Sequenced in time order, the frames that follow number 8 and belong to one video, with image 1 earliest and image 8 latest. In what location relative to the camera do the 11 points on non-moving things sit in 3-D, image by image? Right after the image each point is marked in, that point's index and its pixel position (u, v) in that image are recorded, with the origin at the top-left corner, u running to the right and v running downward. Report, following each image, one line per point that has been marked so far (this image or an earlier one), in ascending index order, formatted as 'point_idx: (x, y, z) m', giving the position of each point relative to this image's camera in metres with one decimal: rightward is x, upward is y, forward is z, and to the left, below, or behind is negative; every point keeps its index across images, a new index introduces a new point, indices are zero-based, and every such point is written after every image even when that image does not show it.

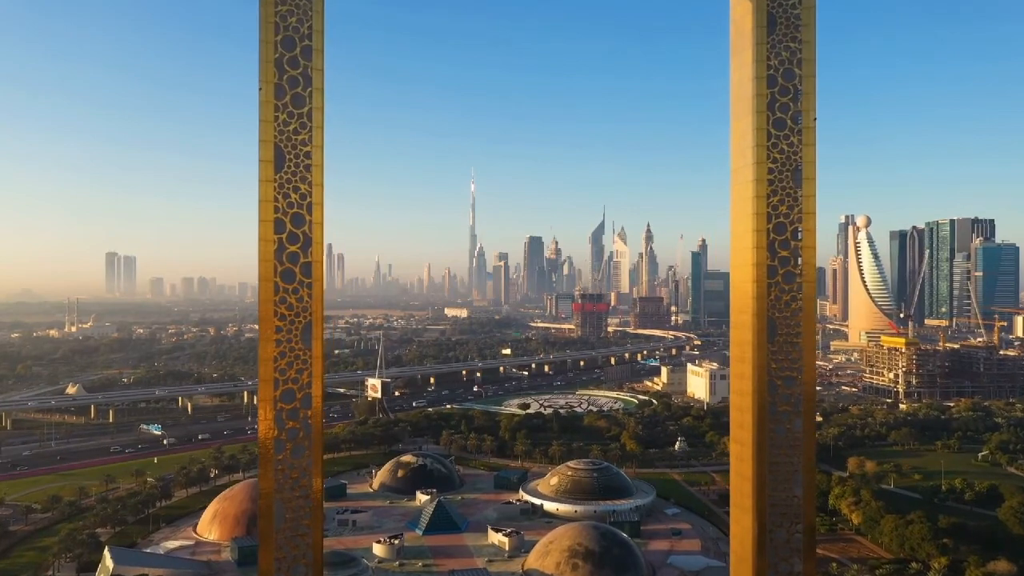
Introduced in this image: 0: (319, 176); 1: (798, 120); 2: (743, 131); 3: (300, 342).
0: (-3.5, +2.0, +12.2) m
1: (+5.0, +2.9, +12.5) m
2: (+4.2, +2.8, +12.8) m
3: (-3.9, -1.0, +12.2) m
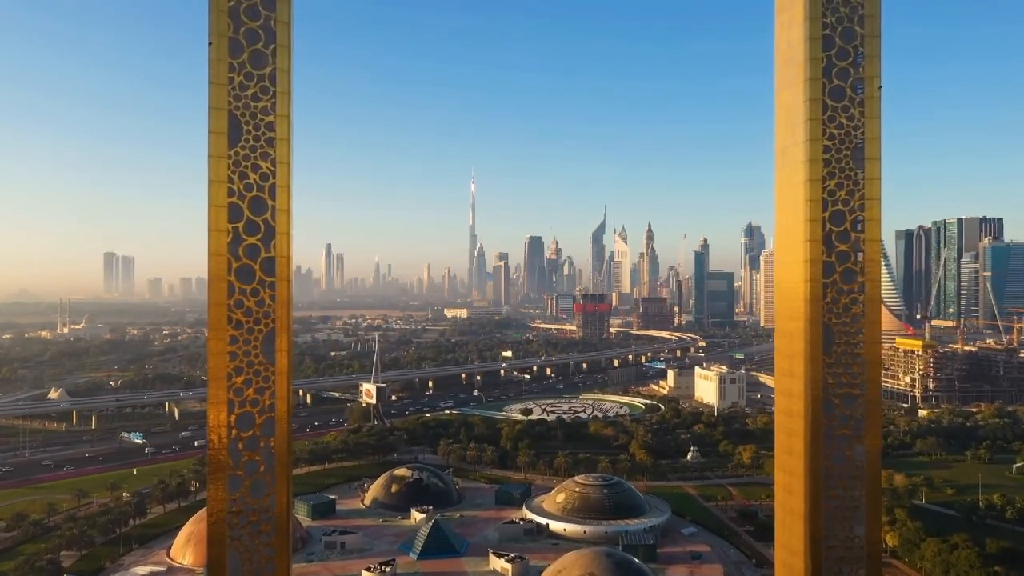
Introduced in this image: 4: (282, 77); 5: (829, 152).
0: (-3.4, +2.0, +10.2) m
1: (+5.1, +2.9, +10.5) m
2: (+4.3, +2.8, +10.8) m
3: (-3.8, -1.0, +10.2) m
4: (-2.9, +2.7, +9.1) m
5: (+4.7, +2.0, +10.5) m
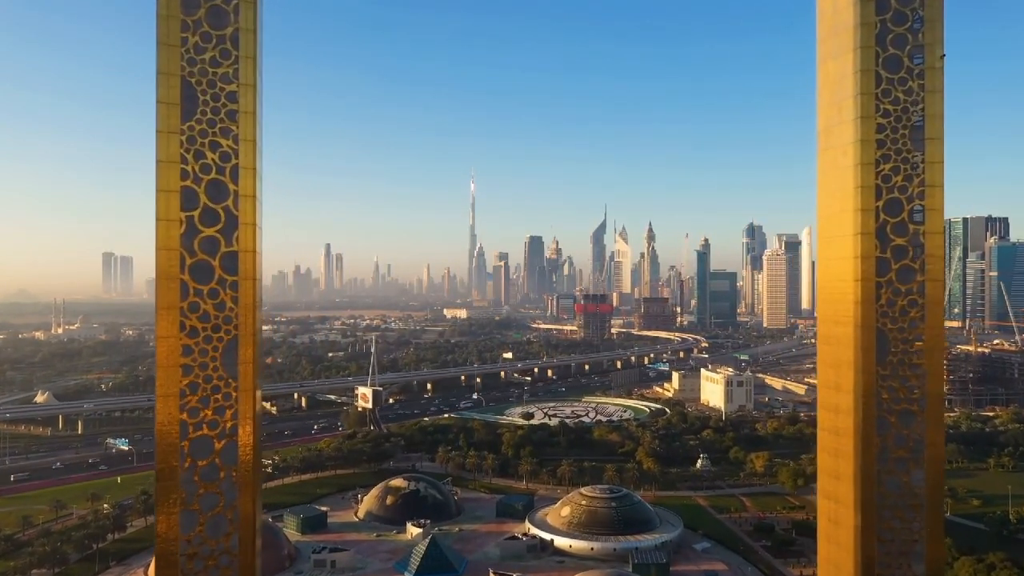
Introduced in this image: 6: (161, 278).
0: (-3.3, +2.0, +8.8) m
1: (+5.2, +2.9, +9.1) m
2: (+4.3, +2.8, +9.4) m
3: (-3.7, -1.0, +8.8) m
4: (-2.9, +2.7, +7.7) m
5: (+4.8, +2.0, +9.1) m
6: (-4.0, +0.1, +8.0) m
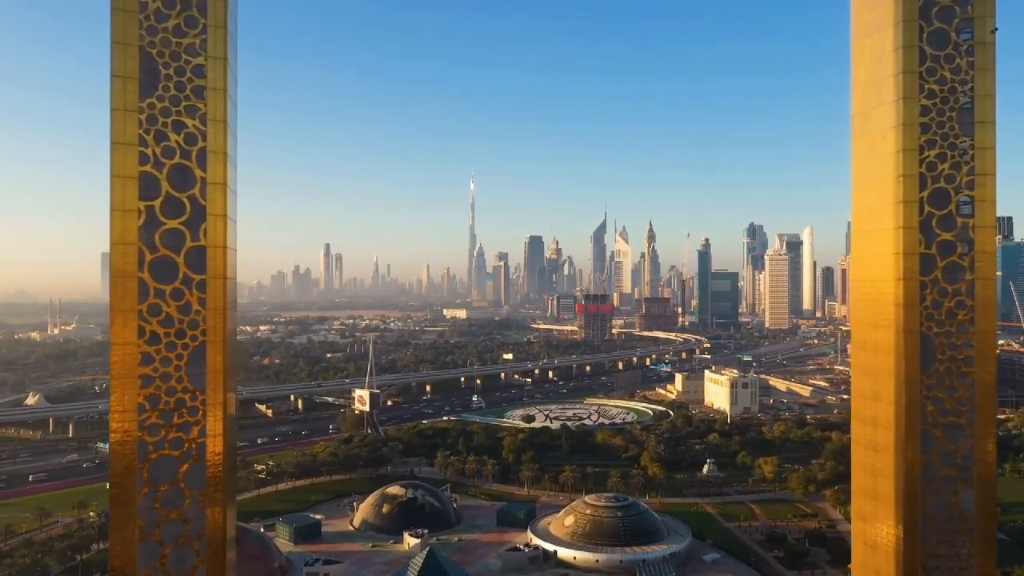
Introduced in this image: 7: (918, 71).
0: (-3.3, +2.0, +7.9) m
1: (+5.2, +2.9, +8.2) m
2: (+4.4, +2.8, +8.5) m
3: (-3.7, -1.0, +7.9) m
4: (-2.8, +2.7, +6.8) m
5: (+4.8, +2.0, +8.2) m
6: (-4.0, +0.1, +7.1) m
7: (+4.7, +2.5, +8.2) m
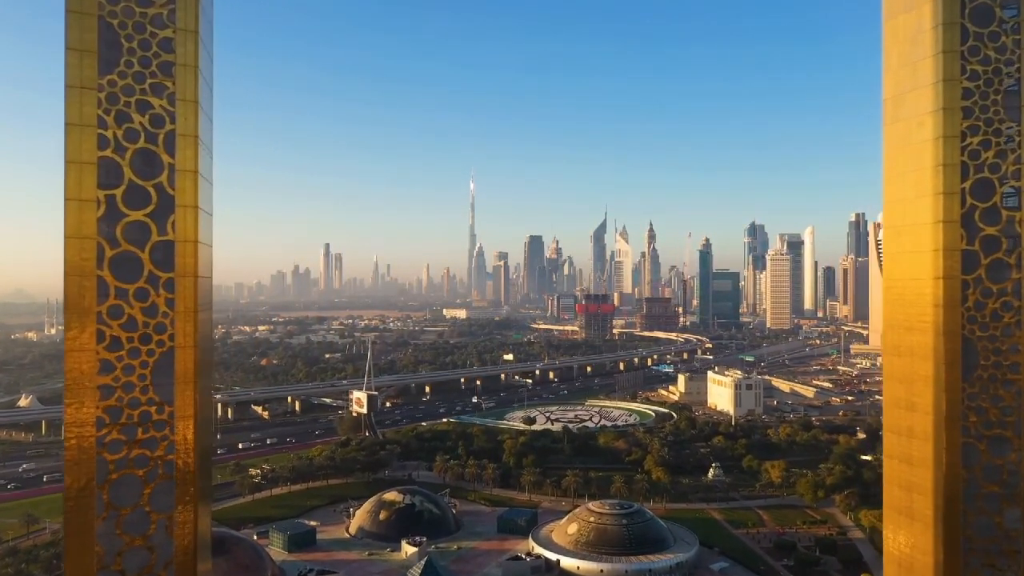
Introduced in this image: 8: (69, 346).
0: (-3.2, +2.0, +7.2) m
1: (+5.3, +2.9, +7.5) m
2: (+4.4, +2.8, +7.8) m
3: (-3.6, -1.0, +7.2) m
4: (-2.8, +2.7, +6.1) m
5: (+4.8, +2.0, +7.5) m
6: (-3.9, +0.1, +6.4) m
7: (+4.7, +2.5, +7.5) m
8: (-5.0, -0.7, +7.8) m
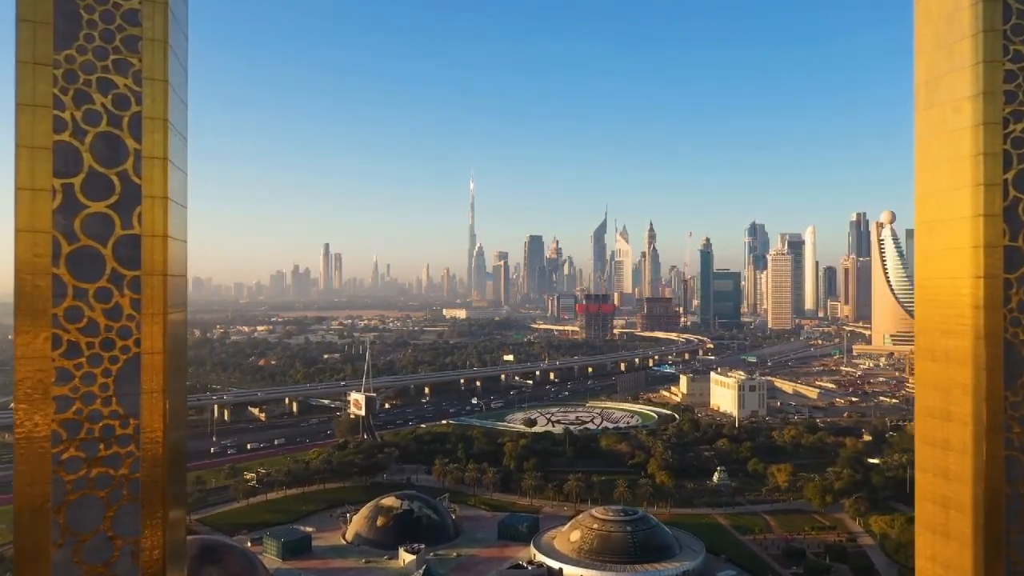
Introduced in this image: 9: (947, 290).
0: (-3.2, +2.0, +6.6) m
1: (+5.3, +2.9, +6.9) m
2: (+4.5, +2.8, +7.2) m
3: (-3.6, -1.0, +6.6) m
4: (-2.8, +2.7, +5.5) m
5: (+4.9, +2.0, +6.9) m
6: (-3.9, +0.1, +5.8) m
7: (+4.8, +2.5, +6.9) m
8: (-4.9, -0.6, +7.2) m
9: (+4.4, 0.0, +7.2) m
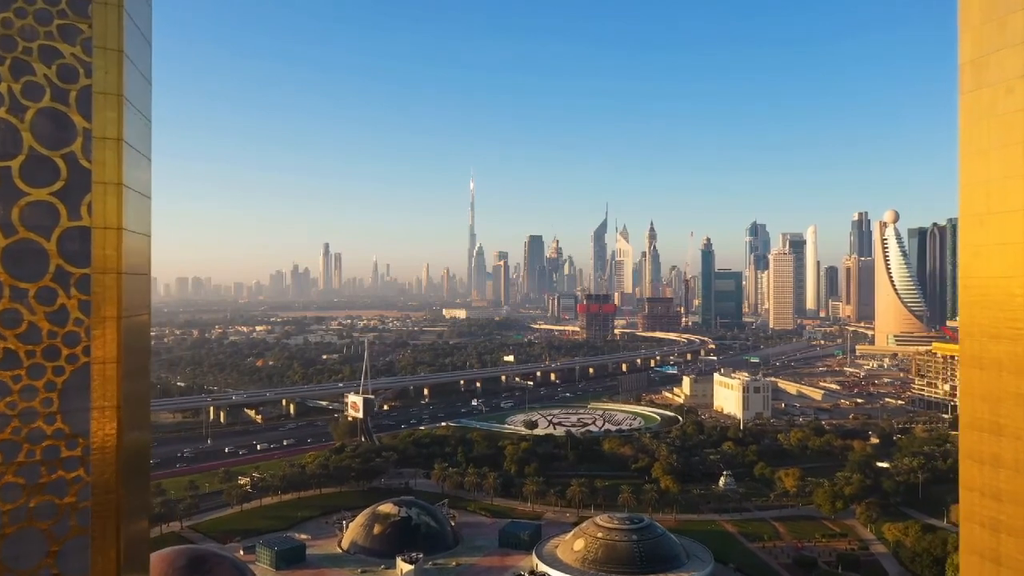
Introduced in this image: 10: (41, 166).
0: (-3.2, +2.0, +5.9) m
1: (+5.3, +2.9, +6.2) m
2: (+4.5, +2.8, +6.5) m
3: (-3.6, -1.0, +5.9) m
4: (-2.7, +2.7, +4.8) m
5: (+4.9, +2.0, +6.2) m
6: (-3.9, +0.1, +5.1) m
7: (+4.8, +2.5, +6.2) m
8: (-4.9, -0.6, +6.5) m
9: (+4.5, 0.0, +6.5) m
10: (-3.6, +1.0, +5.8) m
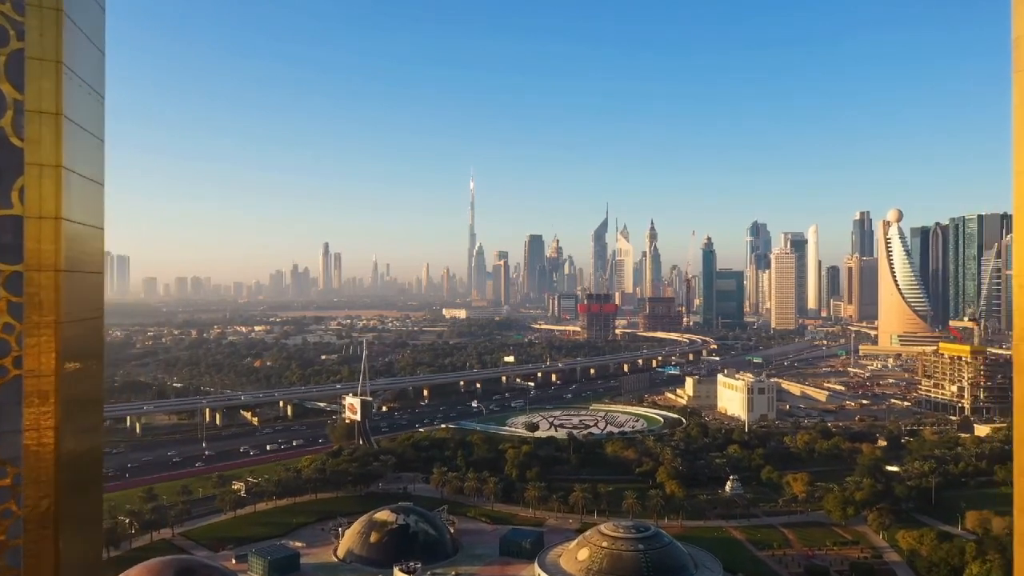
0: (-3.1, +2.0, +5.2) m
1: (+5.4, +2.9, +5.5) m
2: (+4.5, +2.8, +5.8) m
3: (-3.5, -1.0, +5.2) m
4: (-2.7, +2.7, +4.1) m
5: (+4.9, +2.0, +5.5) m
6: (-3.8, +0.1, +4.4) m
7: (+4.8, +2.5, +5.5) m
8: (-4.9, -0.6, +5.8) m
9: (+4.5, 0.0, +5.8) m
10: (-3.6, +1.0, +5.1) m
